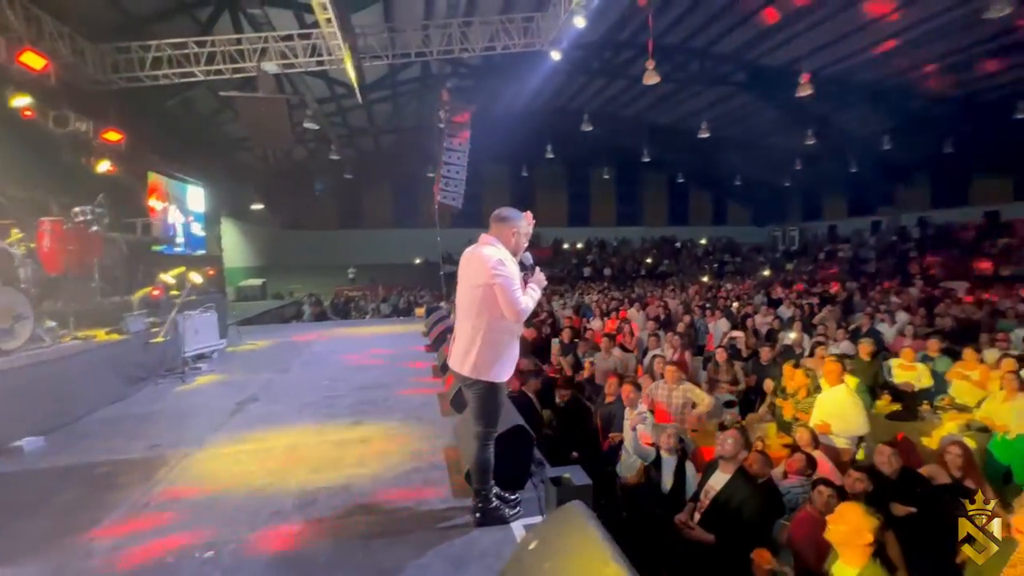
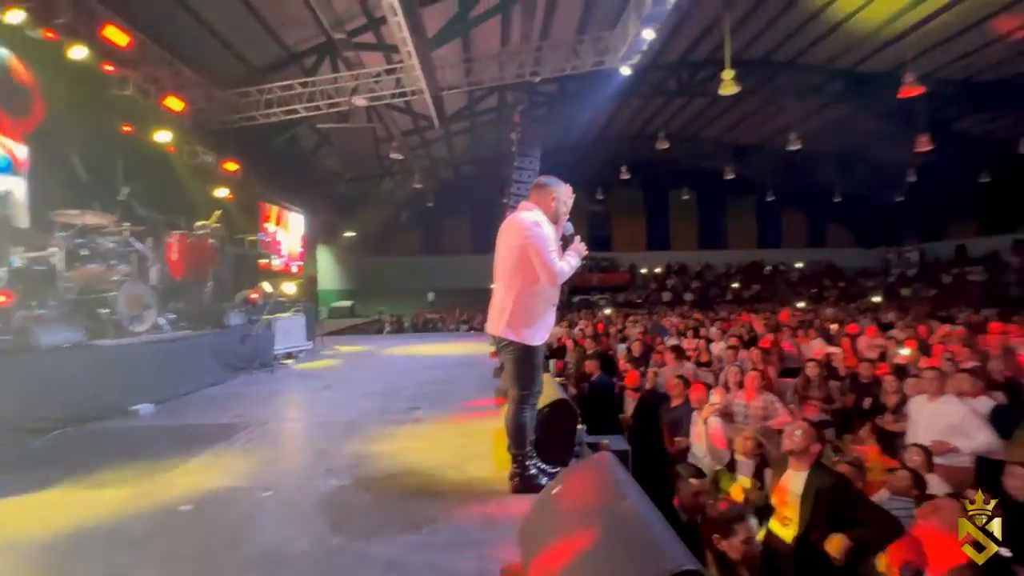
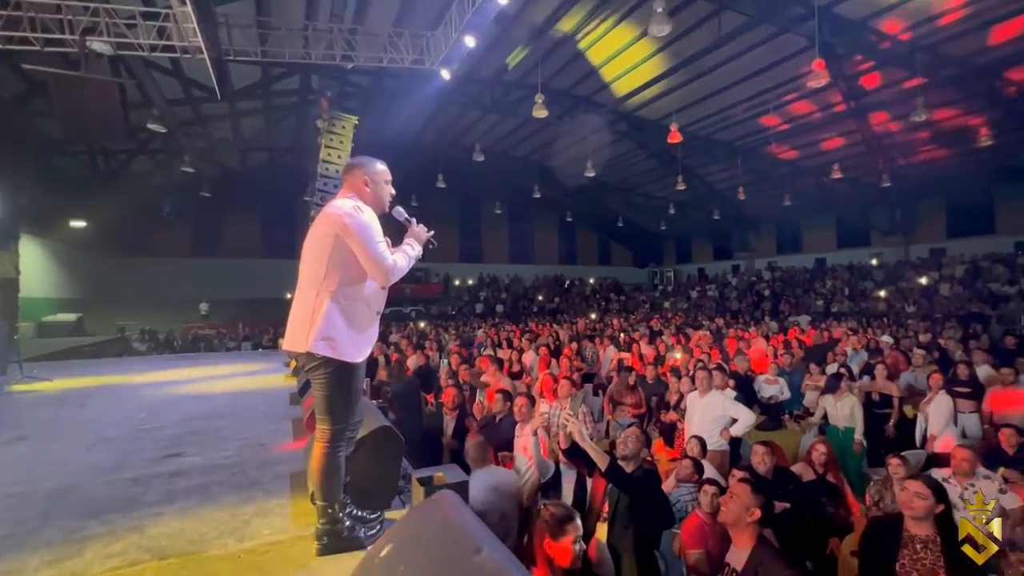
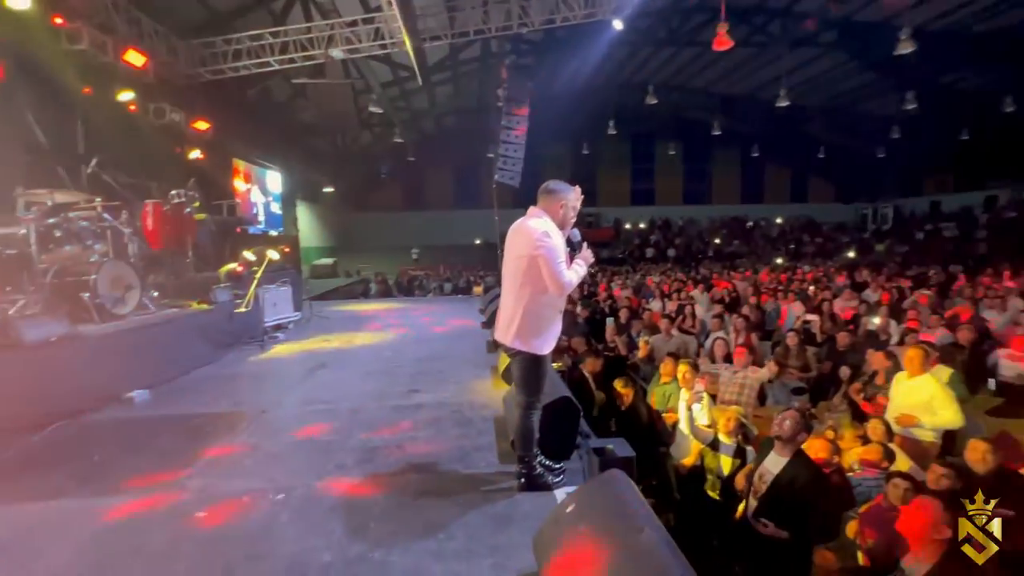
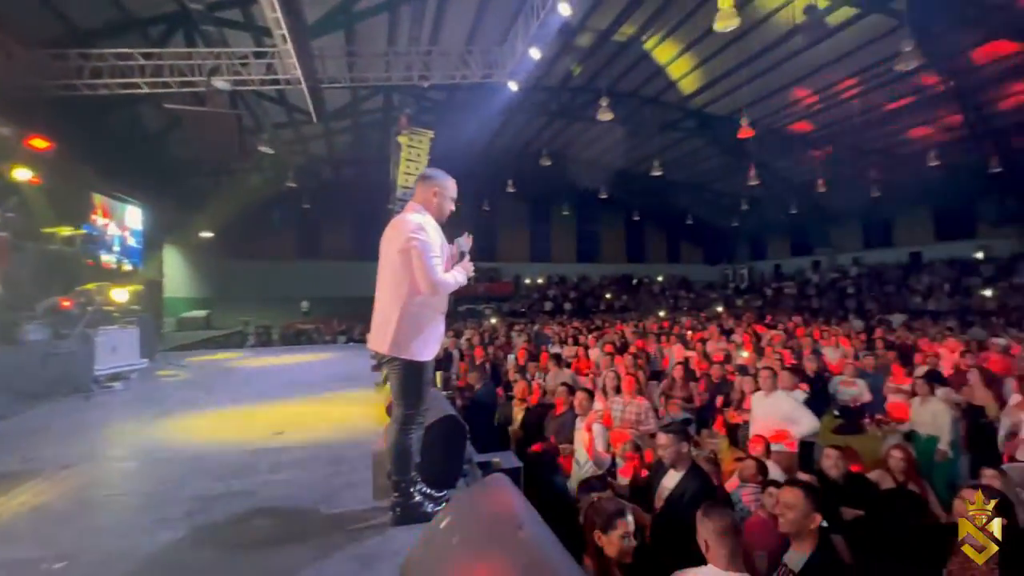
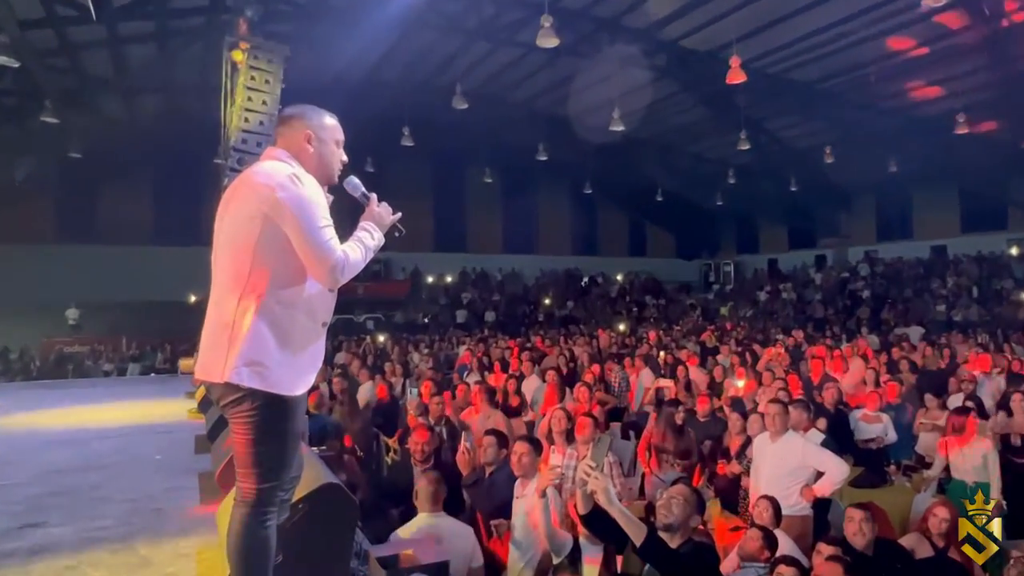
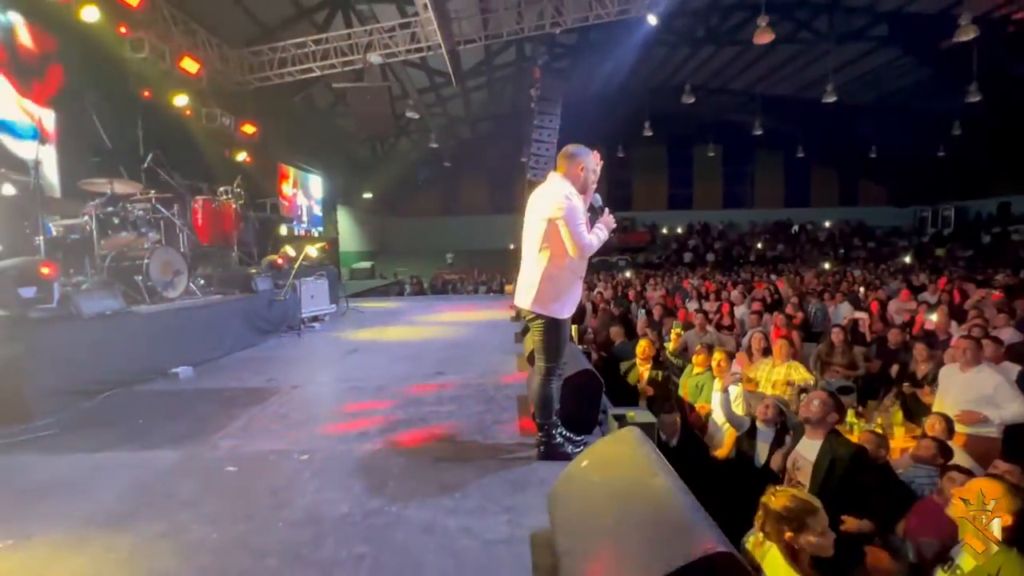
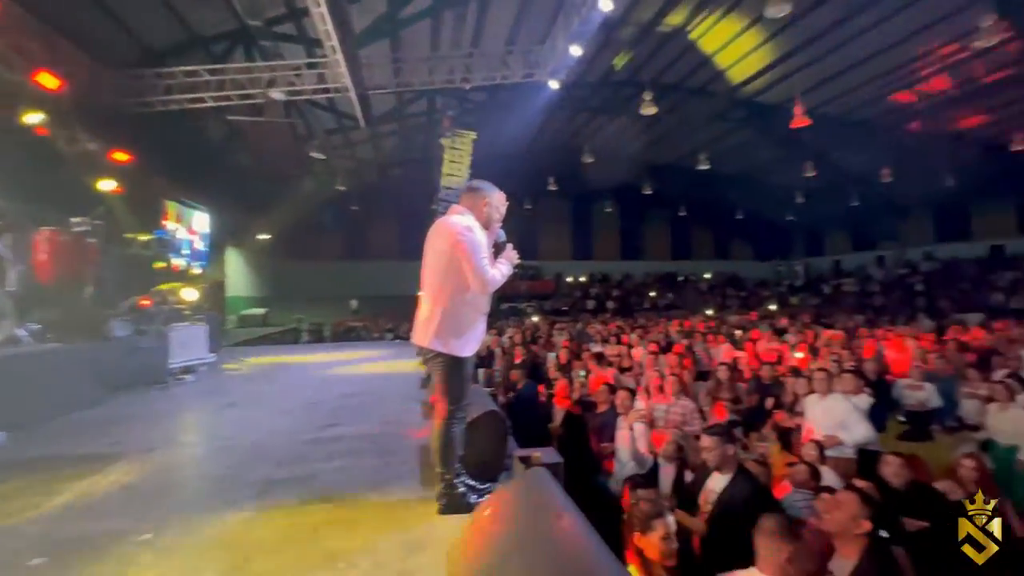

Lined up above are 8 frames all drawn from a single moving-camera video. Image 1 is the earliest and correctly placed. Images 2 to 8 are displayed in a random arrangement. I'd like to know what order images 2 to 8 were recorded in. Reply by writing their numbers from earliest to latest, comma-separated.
4, 7, 2, 8, 5, 3, 6
